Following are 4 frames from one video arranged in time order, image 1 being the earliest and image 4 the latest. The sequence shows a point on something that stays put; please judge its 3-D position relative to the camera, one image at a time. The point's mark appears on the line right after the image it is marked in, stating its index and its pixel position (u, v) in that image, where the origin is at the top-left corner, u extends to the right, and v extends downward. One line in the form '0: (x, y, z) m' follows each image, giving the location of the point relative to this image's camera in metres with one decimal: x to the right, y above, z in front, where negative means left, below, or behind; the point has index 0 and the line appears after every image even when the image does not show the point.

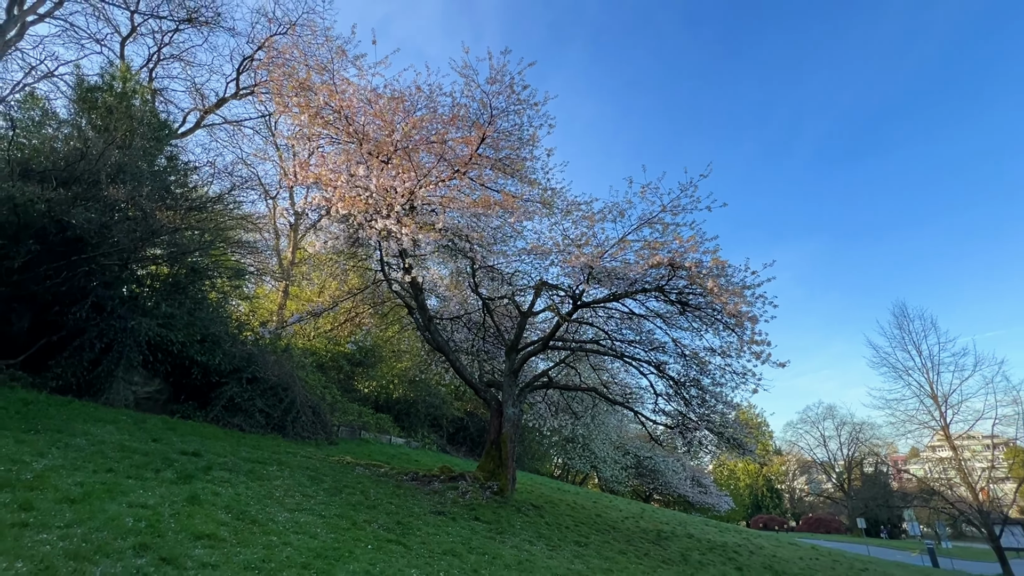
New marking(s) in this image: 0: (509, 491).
0: (-0.1, -4.0, +11.5) m
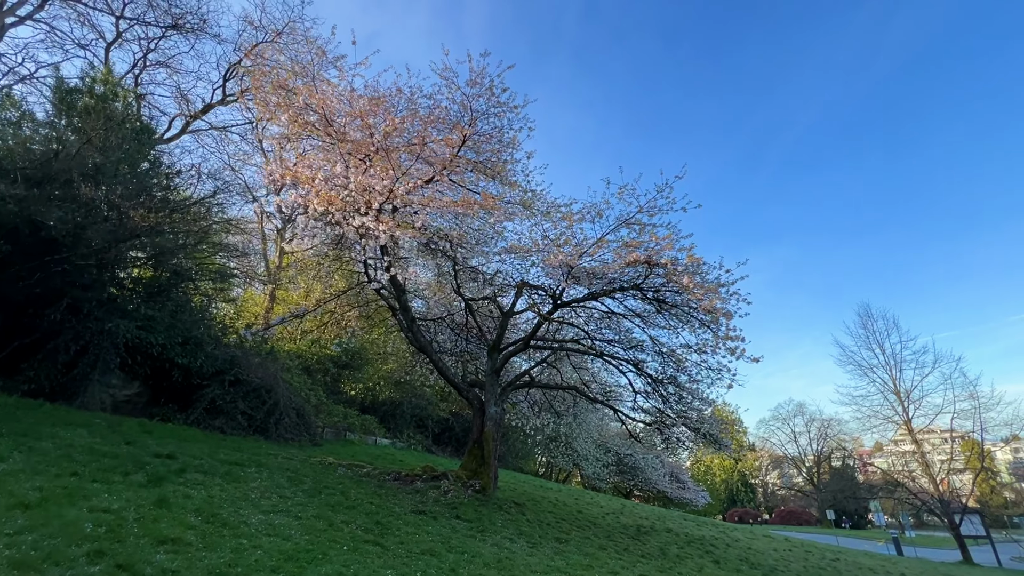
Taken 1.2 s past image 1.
0: (-0.4, -4.1, +11.7) m
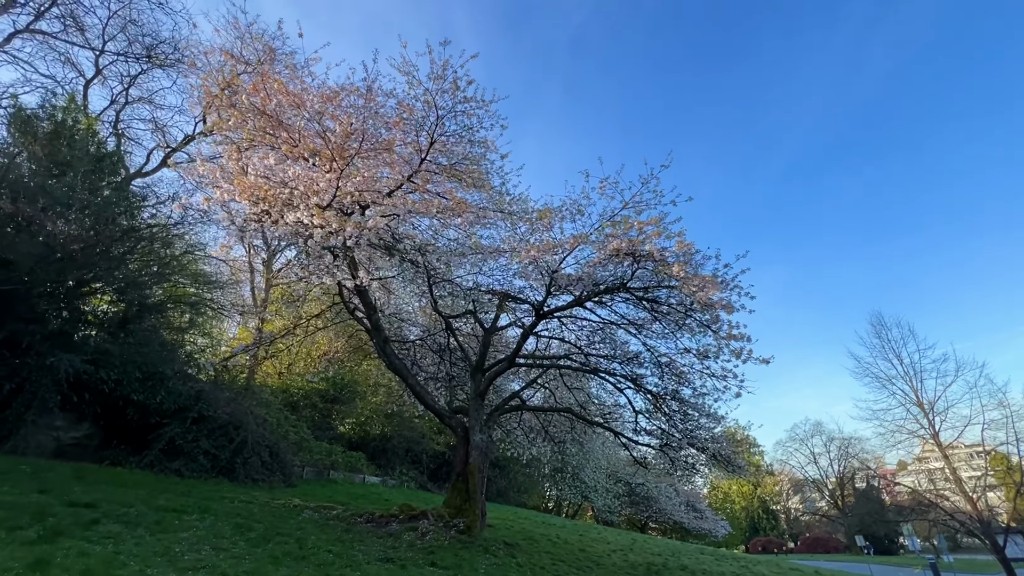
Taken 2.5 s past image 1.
0: (-0.6, -4.3, +10.3) m
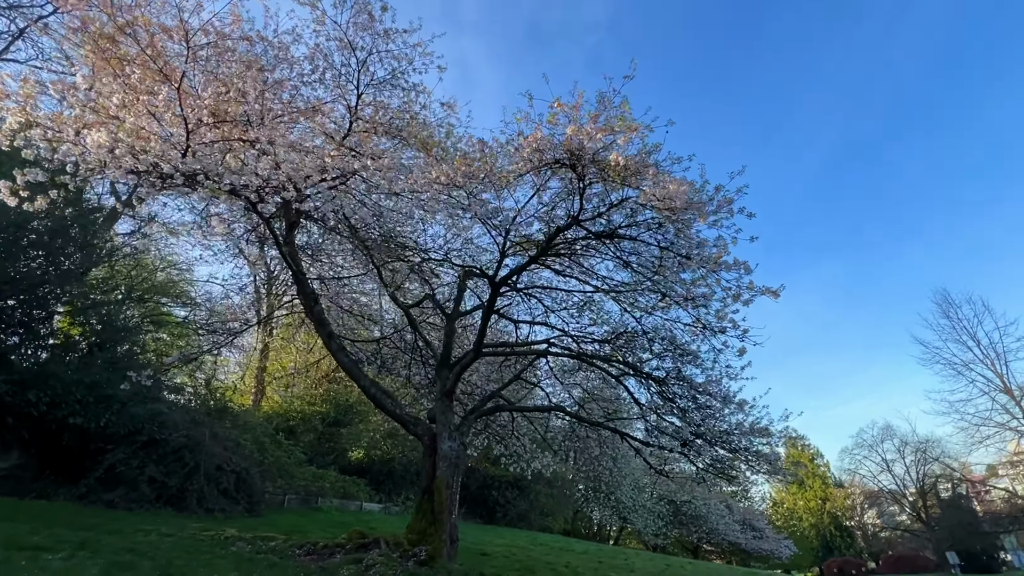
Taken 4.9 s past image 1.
0: (-1.0, -3.9, +8.3) m
